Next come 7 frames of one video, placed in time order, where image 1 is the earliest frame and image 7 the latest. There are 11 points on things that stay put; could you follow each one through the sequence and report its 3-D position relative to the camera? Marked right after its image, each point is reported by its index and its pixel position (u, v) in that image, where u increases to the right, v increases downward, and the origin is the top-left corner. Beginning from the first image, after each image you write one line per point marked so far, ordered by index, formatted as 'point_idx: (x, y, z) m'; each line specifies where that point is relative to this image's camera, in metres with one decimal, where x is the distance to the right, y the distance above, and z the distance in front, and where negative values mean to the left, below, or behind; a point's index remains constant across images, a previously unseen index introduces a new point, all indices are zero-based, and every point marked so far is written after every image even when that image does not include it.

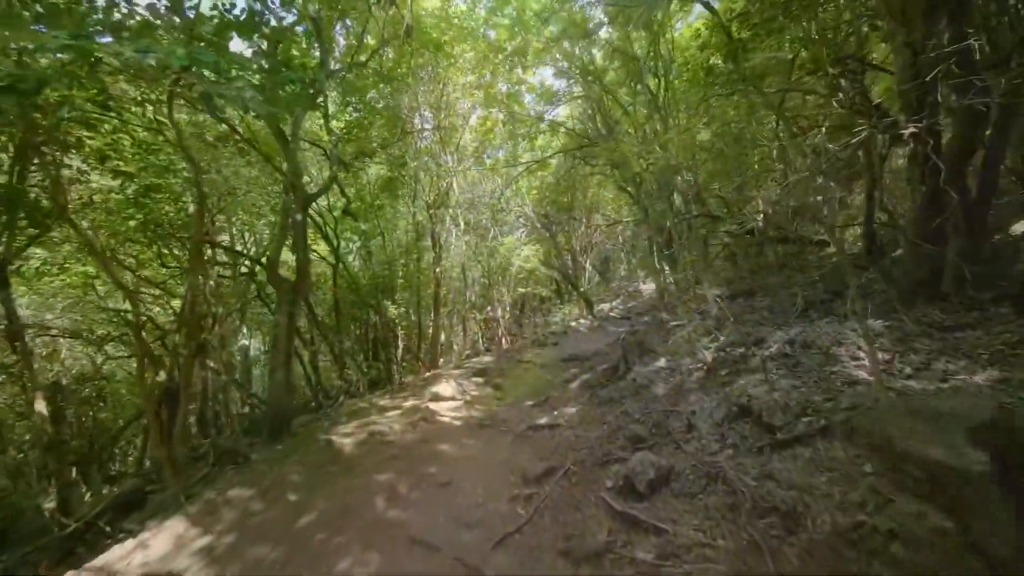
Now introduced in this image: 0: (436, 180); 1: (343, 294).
0: (-1.7, +2.3, +9.6) m
1: (-3.6, -0.1, +9.2) m
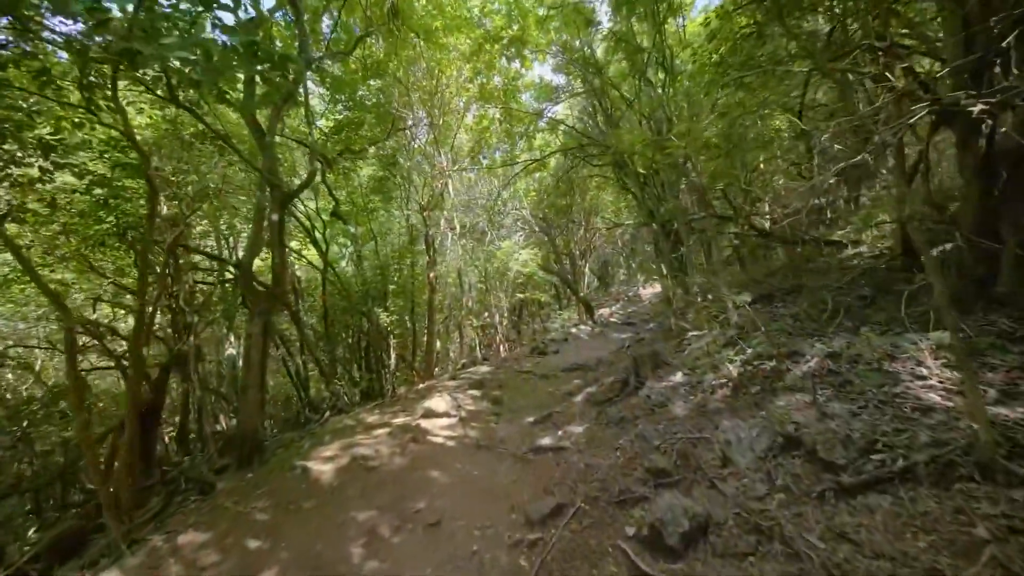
0: (-1.7, +2.2, +9.2) m
1: (-3.6, -0.3, +8.8) m
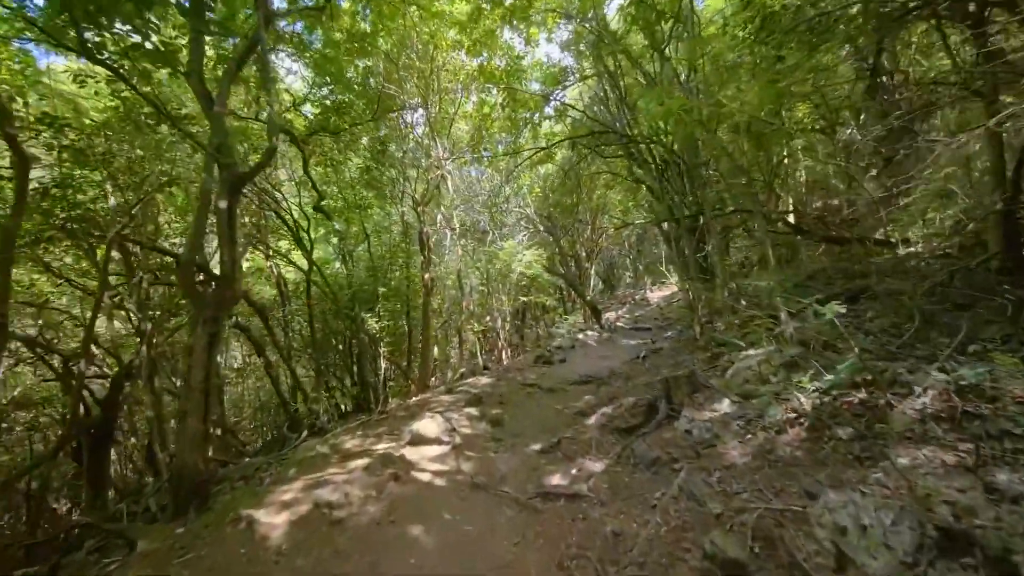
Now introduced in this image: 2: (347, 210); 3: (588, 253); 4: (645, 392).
0: (-1.6, +2.1, +8.5) m
1: (-3.5, -0.3, +8.1) m
2: (-3.2, +1.6, +8.9) m
3: (+2.4, +1.1, +14.2) m
4: (+1.4, -1.1, +4.4) m
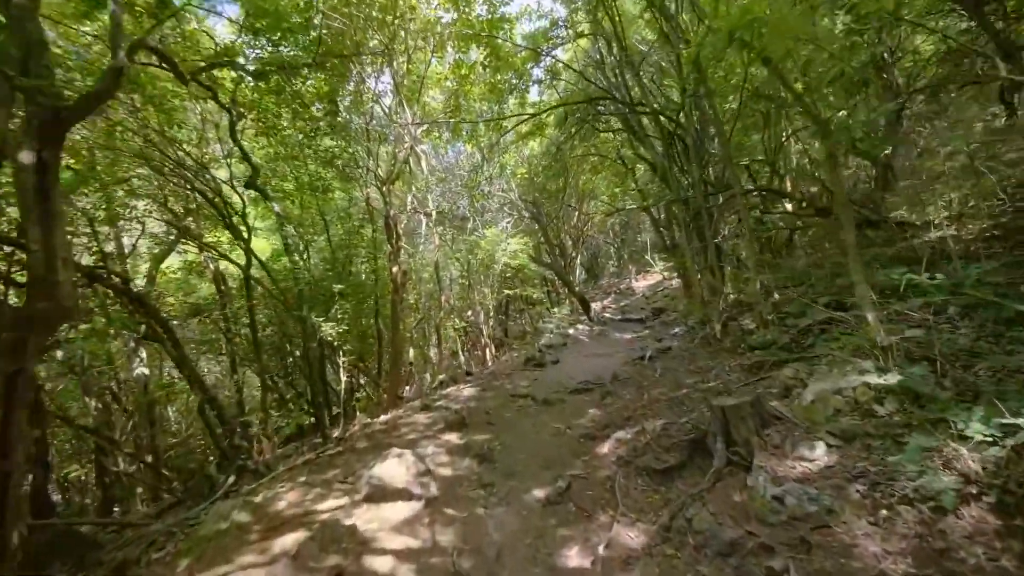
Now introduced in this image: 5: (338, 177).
0: (-2.0, +2.2, +7.3) m
1: (-3.8, -0.3, +6.9) m
2: (-3.5, +1.6, +7.7) m
3: (+1.8, +1.4, +13.2) m
4: (+1.3, -1.0, +3.5) m
5: (-2.9, +1.8, +7.8) m
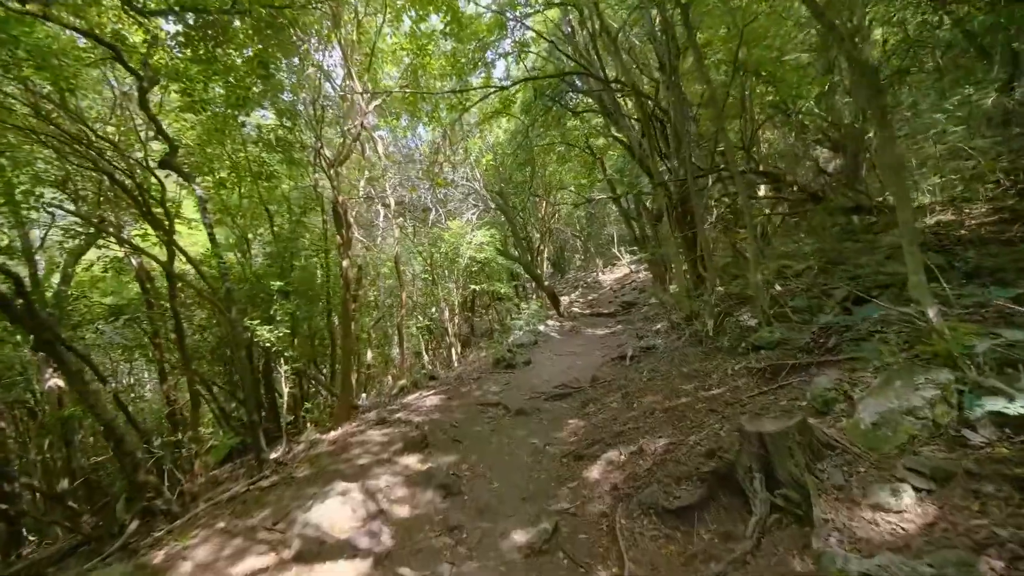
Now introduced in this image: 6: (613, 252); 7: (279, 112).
0: (-2.5, +2.3, +6.5) m
1: (-4.2, -0.2, +5.9) m
2: (-4.0, +1.7, +6.7) m
3: (+0.9, +1.6, +12.6) m
4: (+1.2, -1.0, +2.9) m
5: (-3.5, +1.9, +6.9) m
6: (+3.9, +1.4, +17.6) m
7: (-3.2, +2.4, +6.1) m
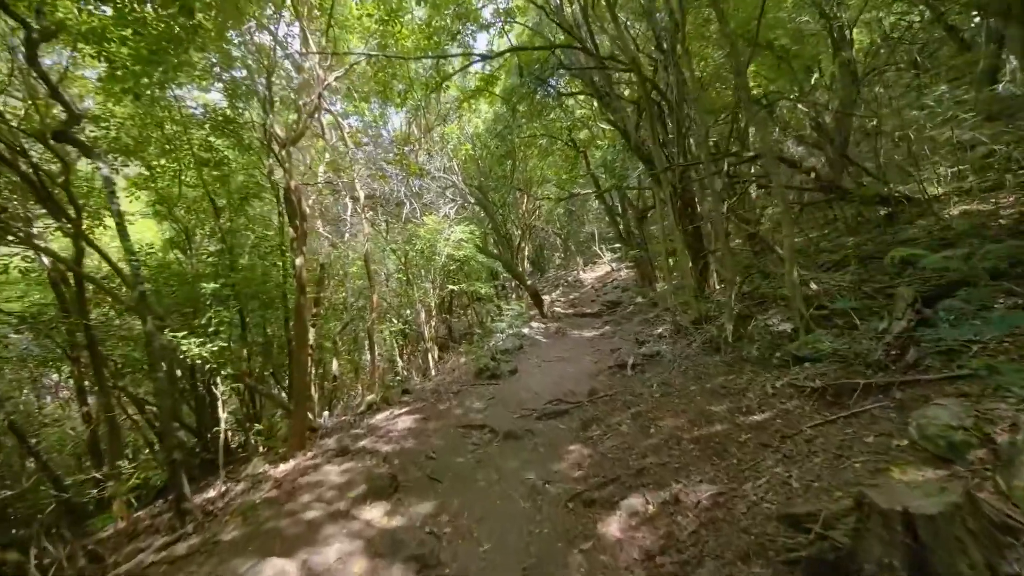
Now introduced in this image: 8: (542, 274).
0: (-2.7, +2.2, +5.6) m
1: (-4.4, -0.3, +4.9) m
2: (-4.2, +1.6, +5.7) m
3: (+0.3, +1.6, +11.9) m
4: (+1.1, -1.0, +2.2) m
5: (-3.7, +1.9, +5.9) m
6: (+3.1, +1.5, +17.0) m
7: (-3.4, +2.4, +5.2) m
8: (+1.2, +0.5, +16.1) m
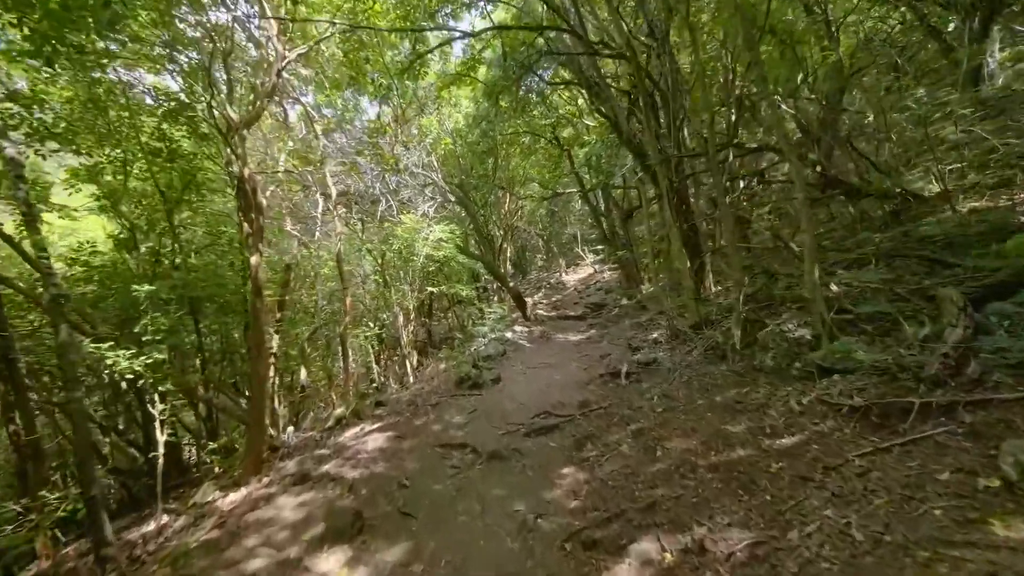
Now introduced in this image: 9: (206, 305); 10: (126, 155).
0: (-2.9, +2.2, +5.0) m
1: (-4.5, -0.3, +4.2) m
2: (-4.4, +1.6, +5.1) m
3: (-0.1, +1.5, +11.4) m
4: (+1.1, -1.0, +1.8) m
5: (-3.9, +1.8, +5.3) m
6: (+2.4, +1.4, +16.7) m
7: (-3.5, +2.3, +4.6) m
8: (+0.5, +0.5, +15.7) m
9: (-3.7, -0.2, +5.2) m
10: (-4.6, +1.6, +5.1) m
